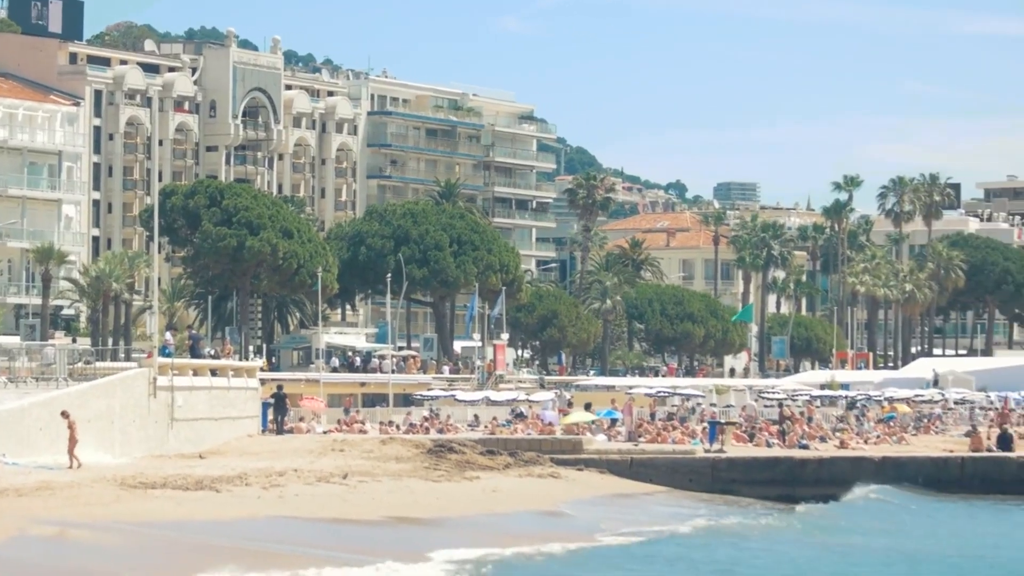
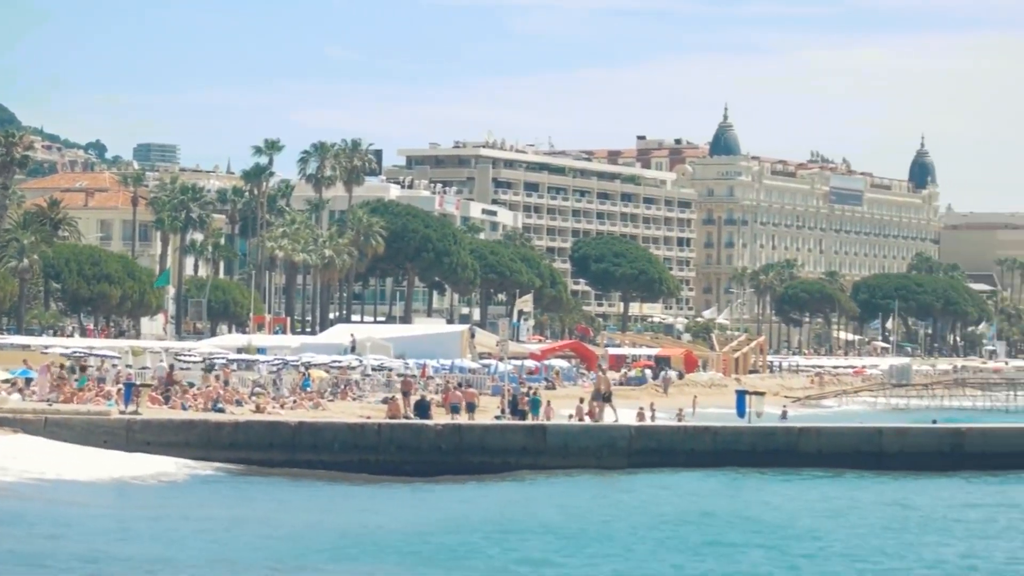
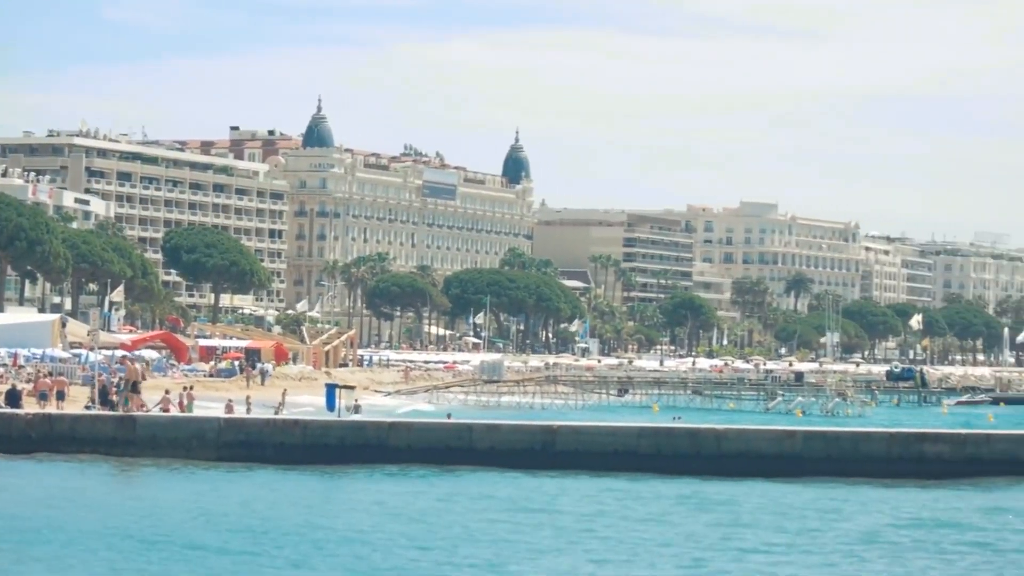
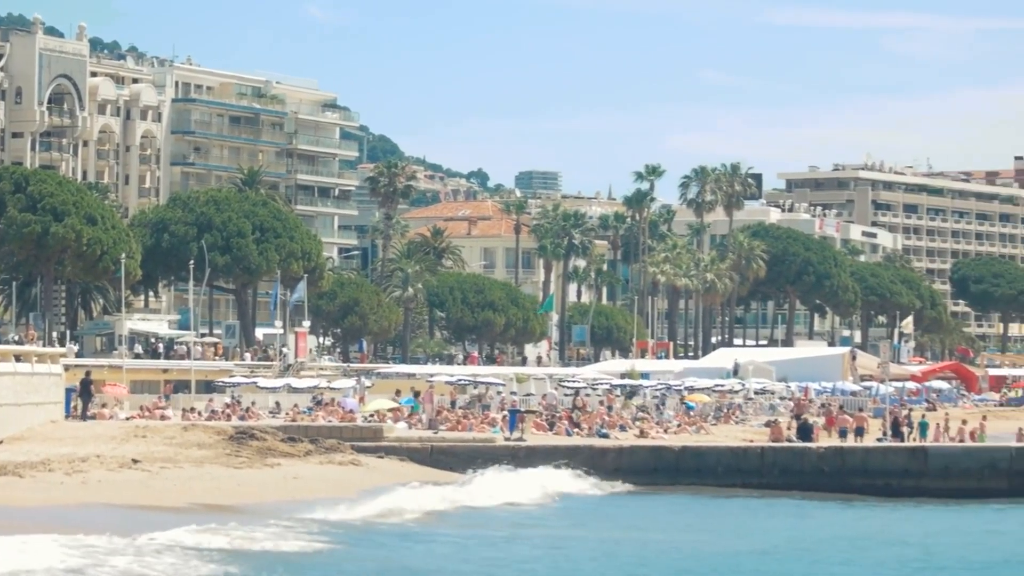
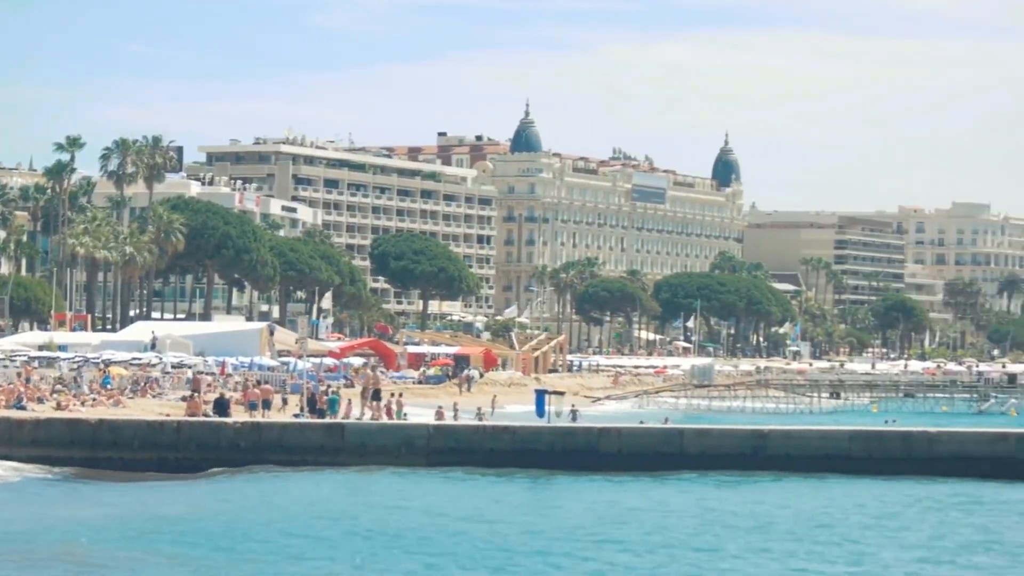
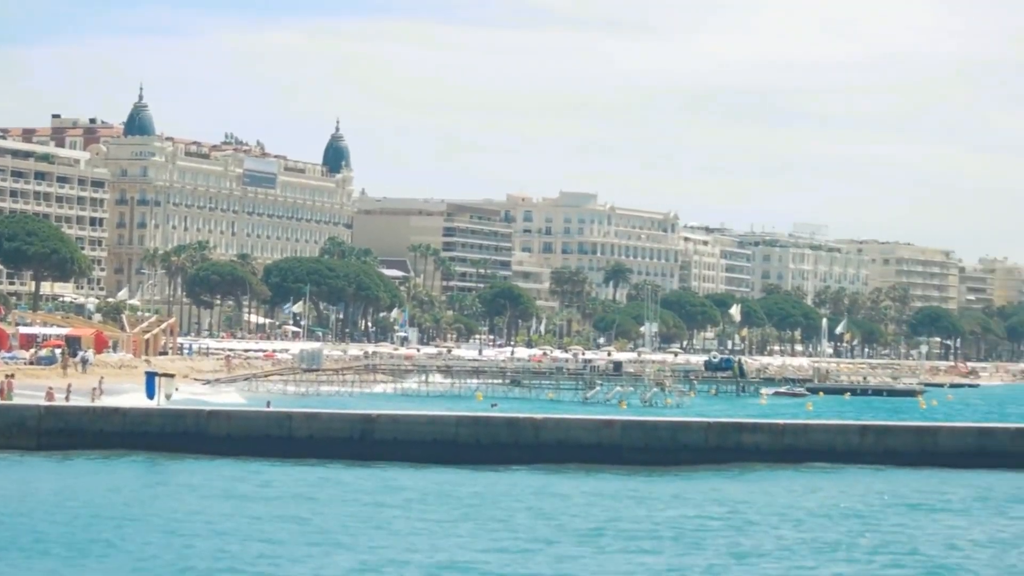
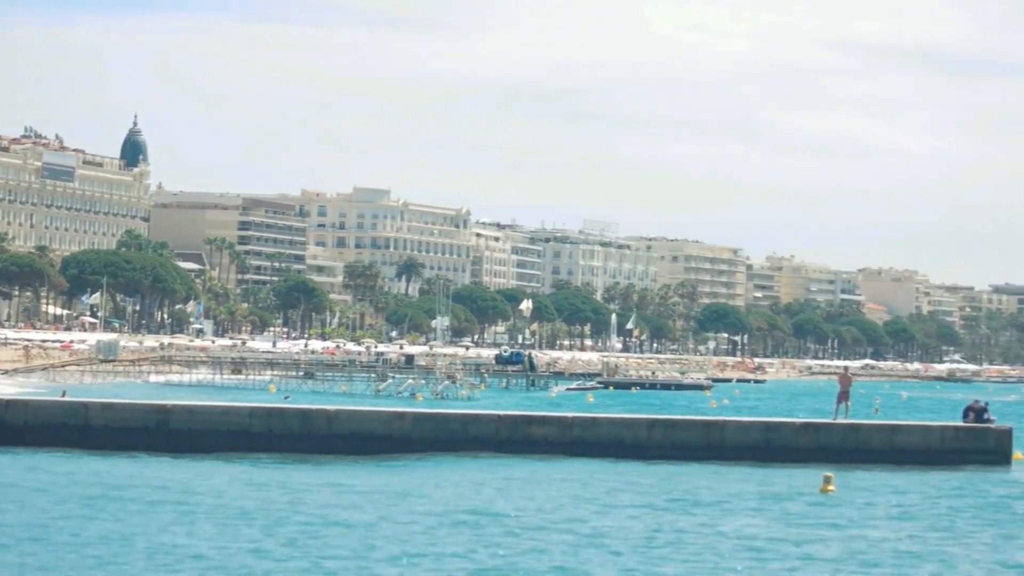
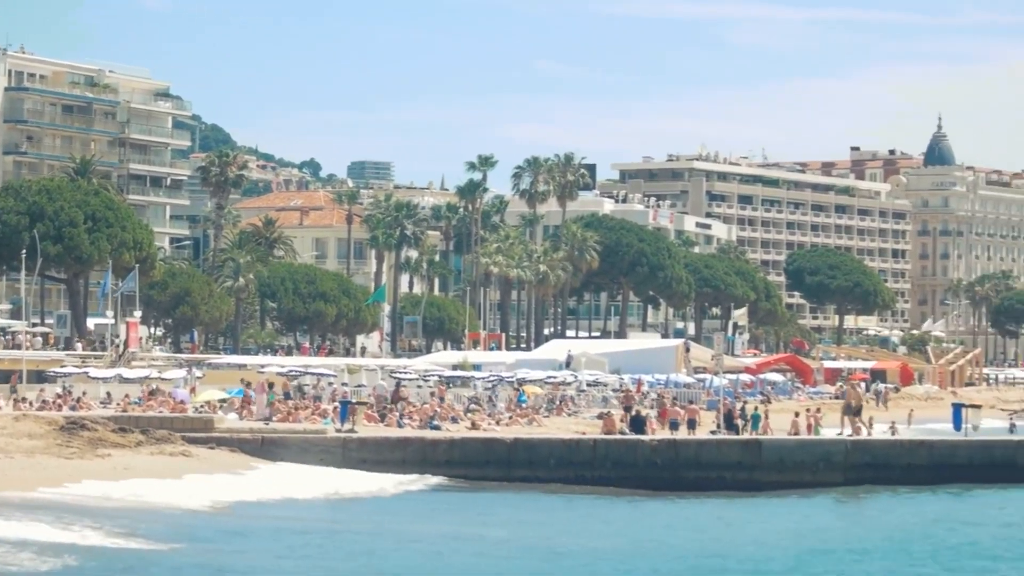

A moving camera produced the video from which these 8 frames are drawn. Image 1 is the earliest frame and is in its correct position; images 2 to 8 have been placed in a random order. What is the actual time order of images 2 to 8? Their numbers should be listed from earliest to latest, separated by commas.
4, 8, 2, 5, 3, 6, 7
